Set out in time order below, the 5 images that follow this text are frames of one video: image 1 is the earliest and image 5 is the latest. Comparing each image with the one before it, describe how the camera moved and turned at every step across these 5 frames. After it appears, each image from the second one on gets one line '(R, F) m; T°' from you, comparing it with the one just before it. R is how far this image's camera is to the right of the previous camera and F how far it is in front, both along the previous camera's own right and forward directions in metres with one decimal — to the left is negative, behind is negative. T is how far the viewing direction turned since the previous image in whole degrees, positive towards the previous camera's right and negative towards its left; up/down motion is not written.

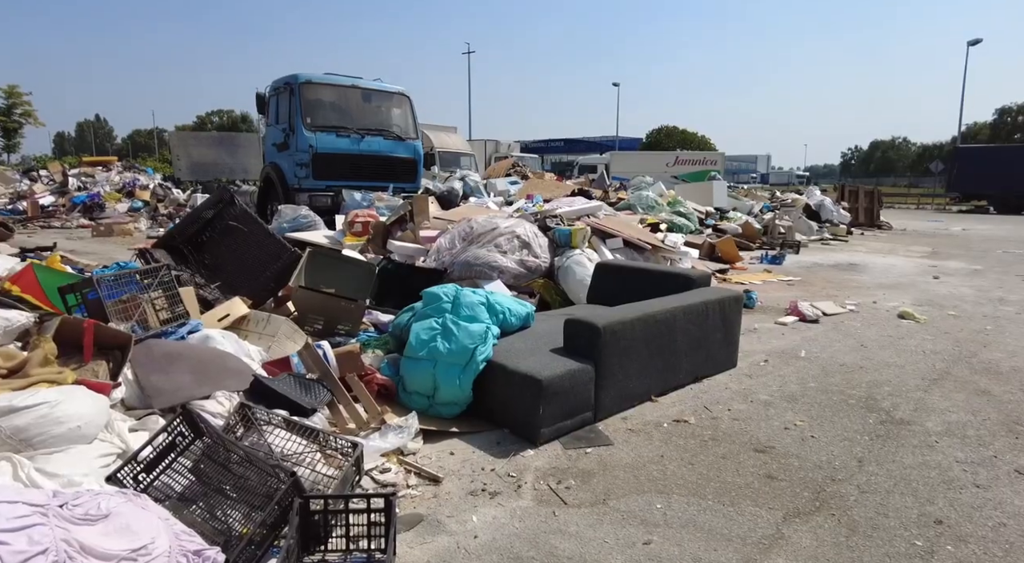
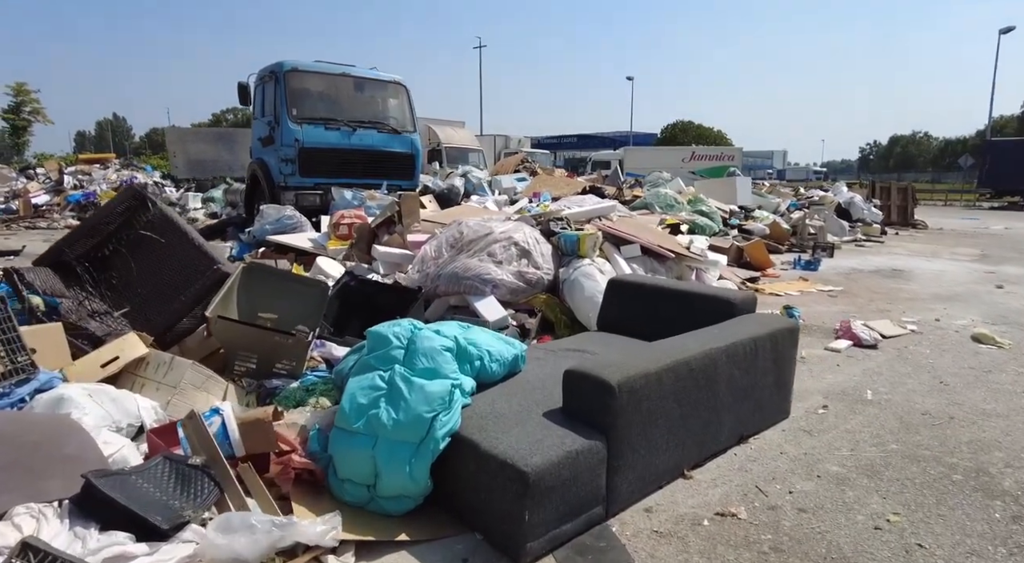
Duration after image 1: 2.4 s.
(+0.1, +1.1) m; -1°
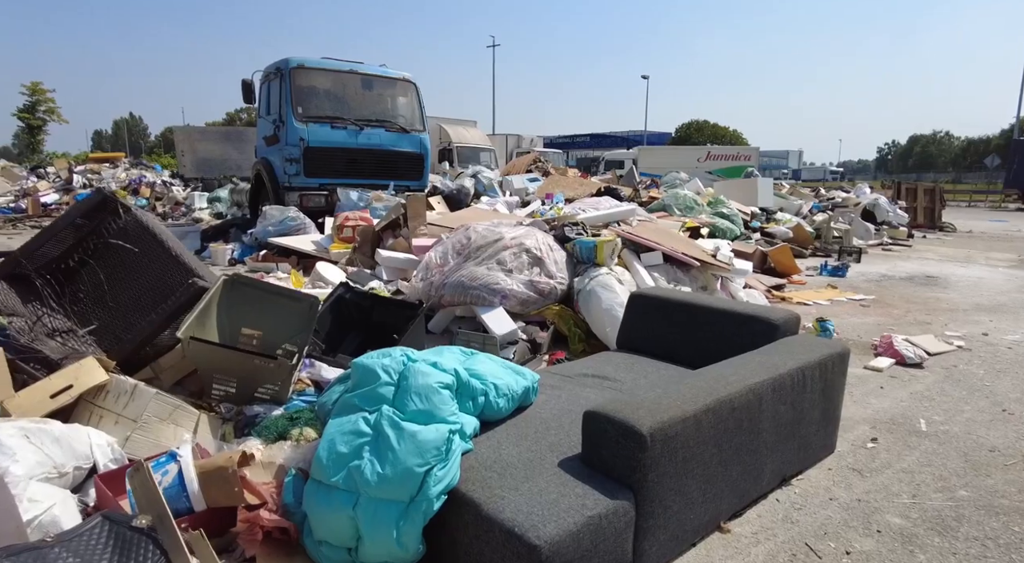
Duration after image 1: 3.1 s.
(0.0, +0.4) m; -1°
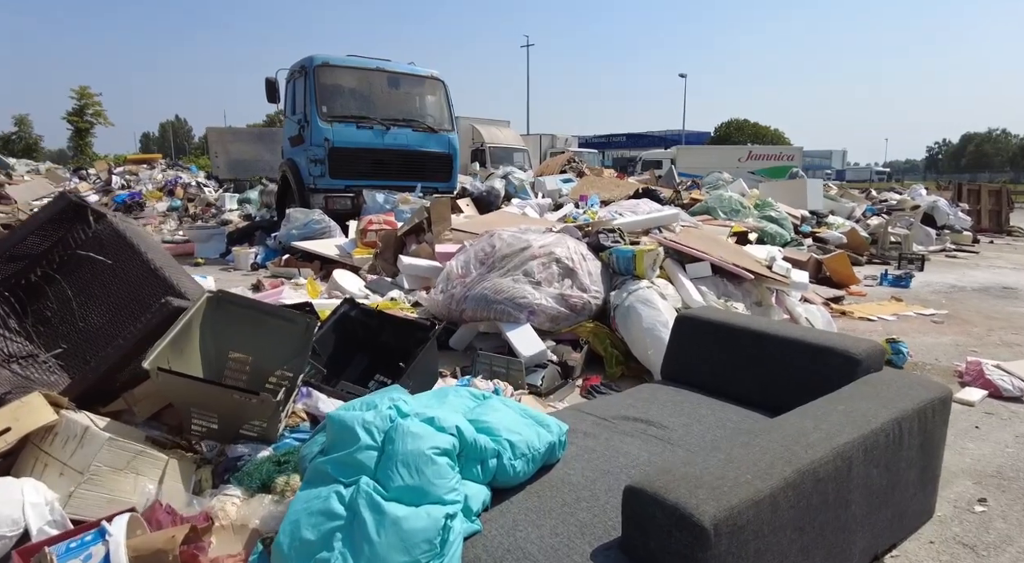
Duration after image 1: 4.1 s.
(0.0, +0.5) m; -3°
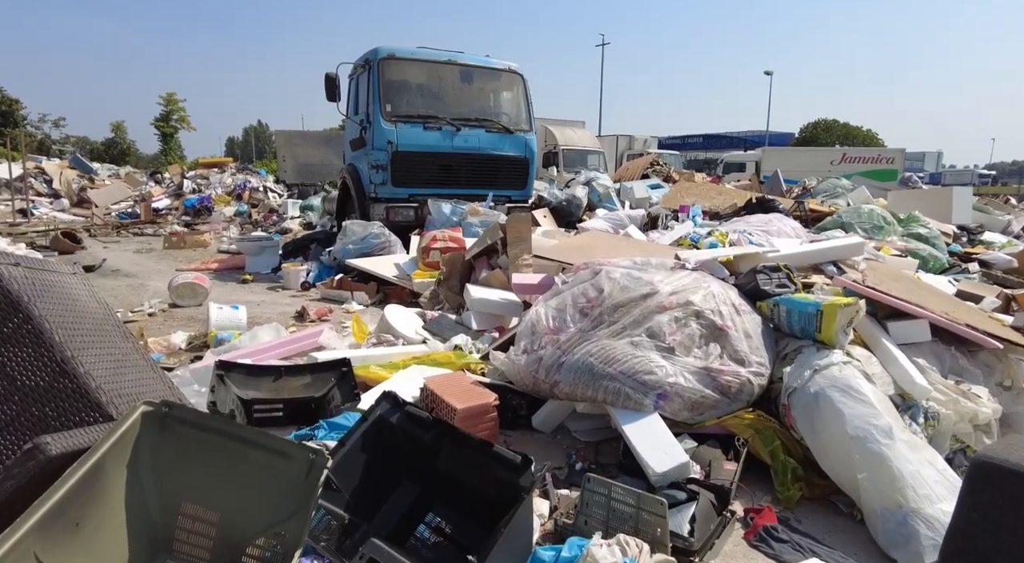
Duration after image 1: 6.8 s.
(-0.3, +1.5) m; -6°
